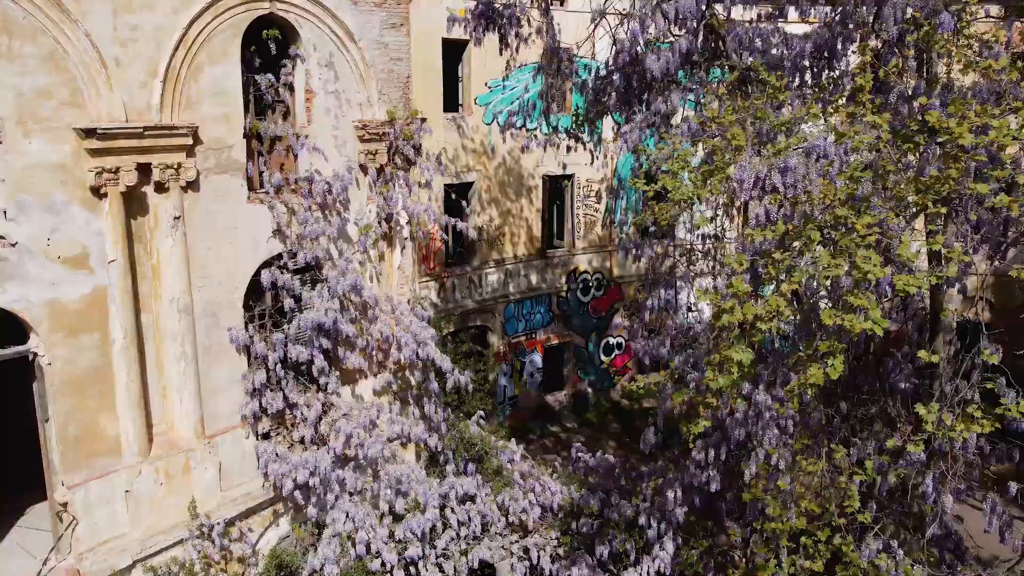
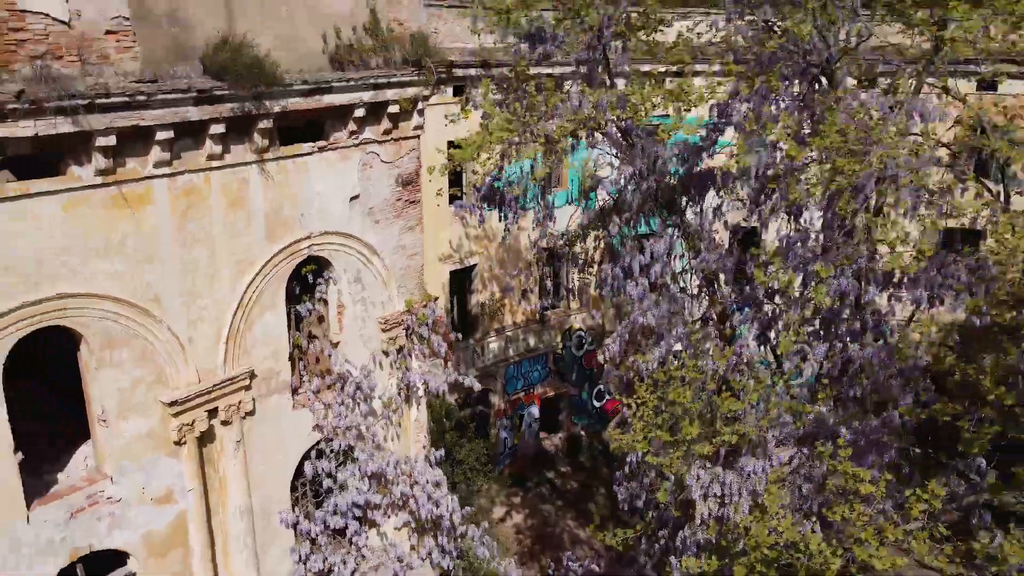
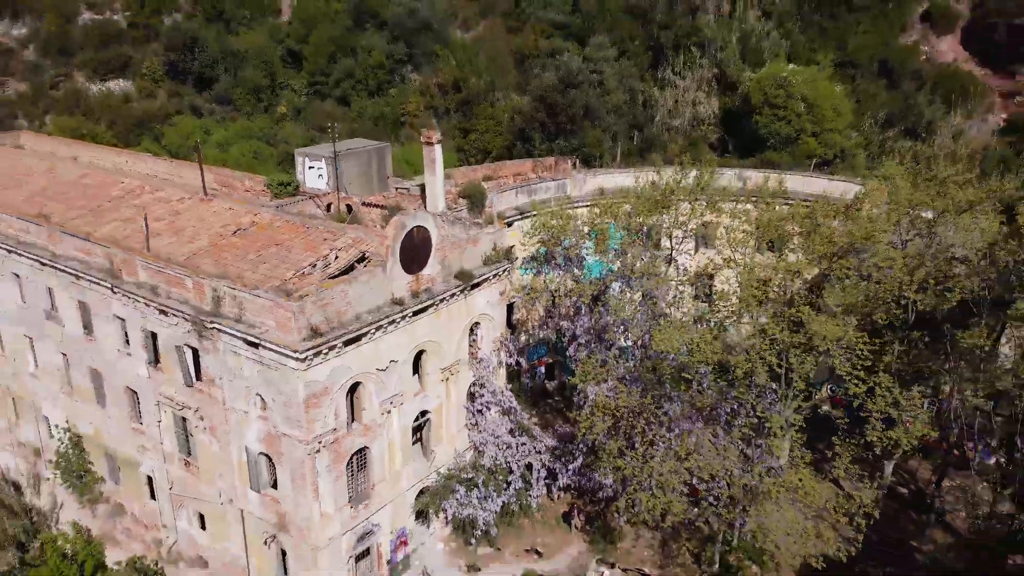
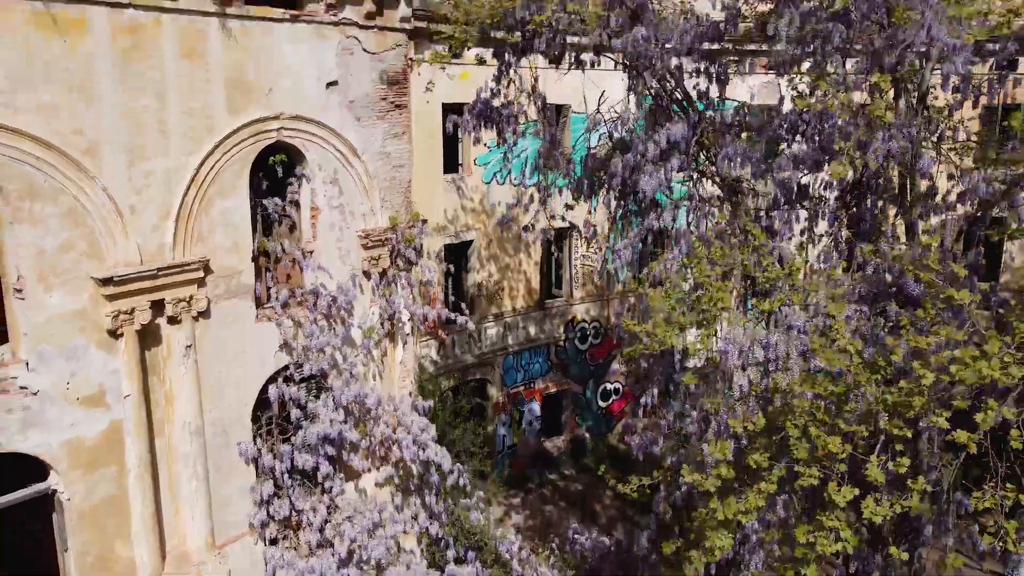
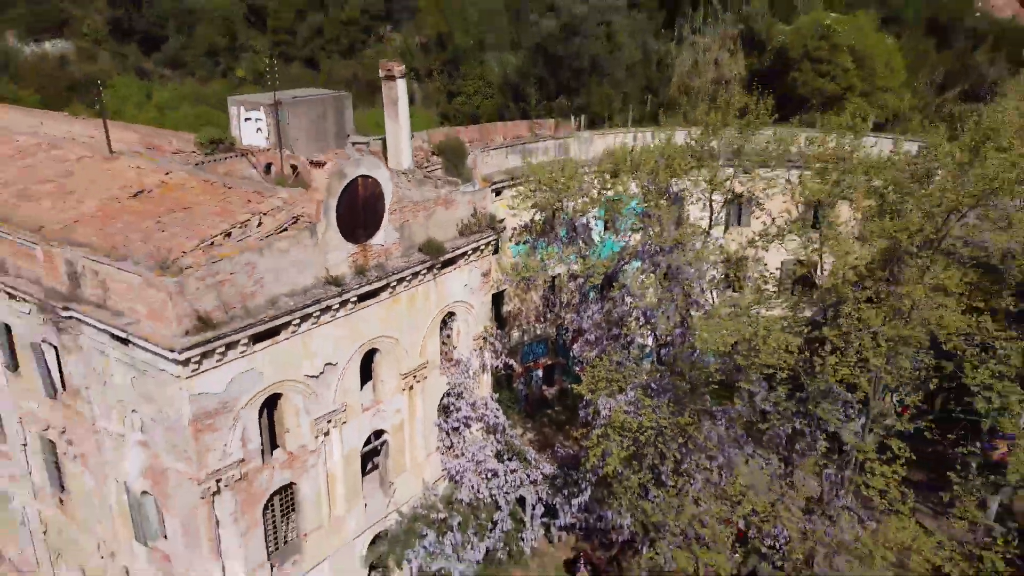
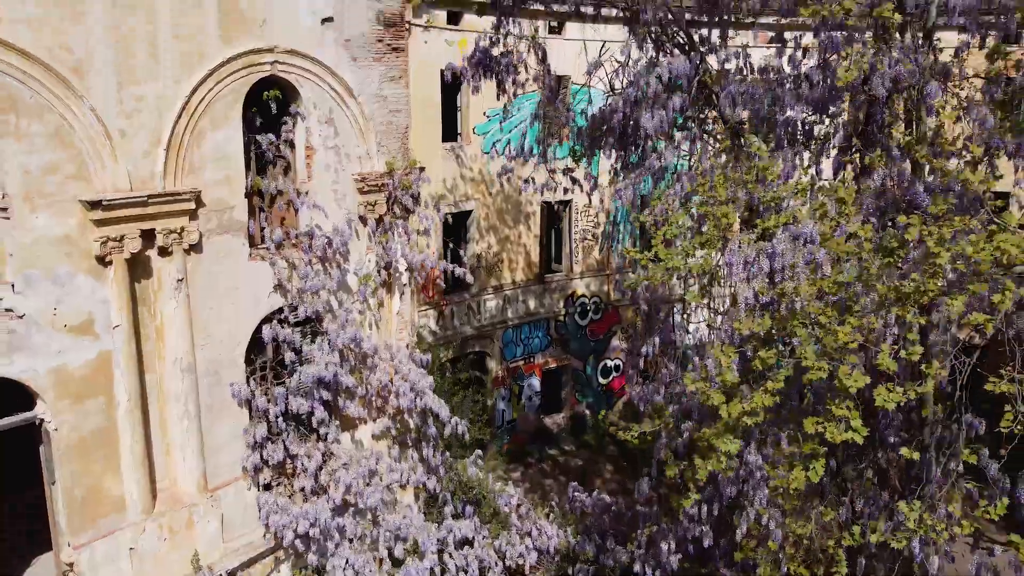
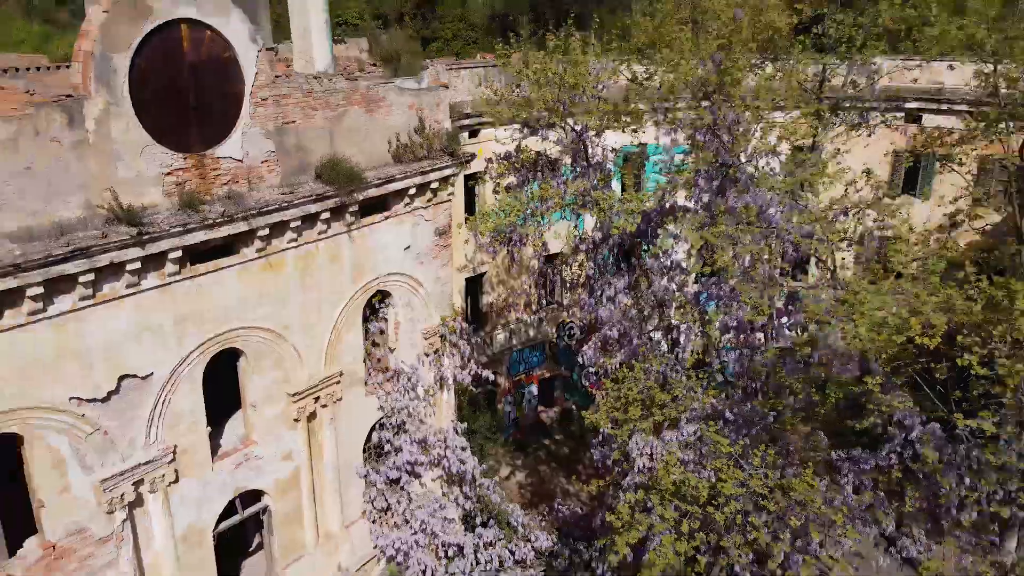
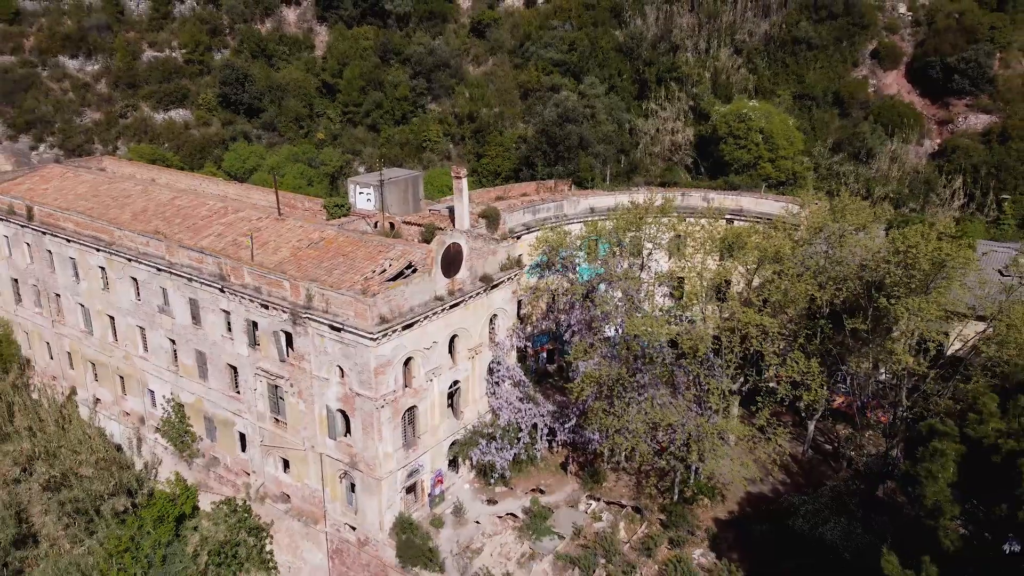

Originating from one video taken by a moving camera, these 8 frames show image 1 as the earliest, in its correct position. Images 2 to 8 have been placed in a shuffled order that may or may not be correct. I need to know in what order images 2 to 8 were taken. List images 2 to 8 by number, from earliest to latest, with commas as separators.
6, 4, 2, 7, 5, 3, 8
